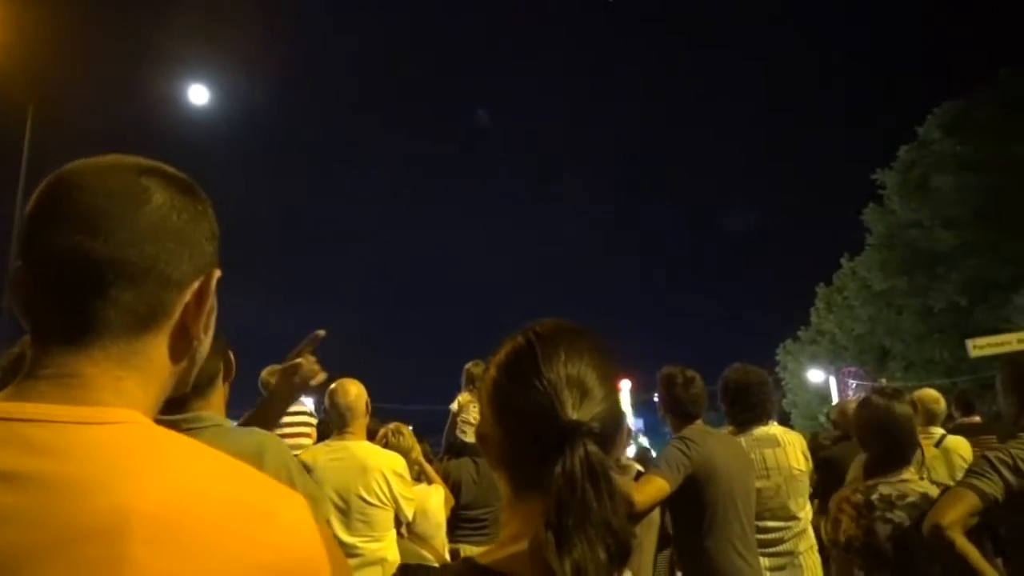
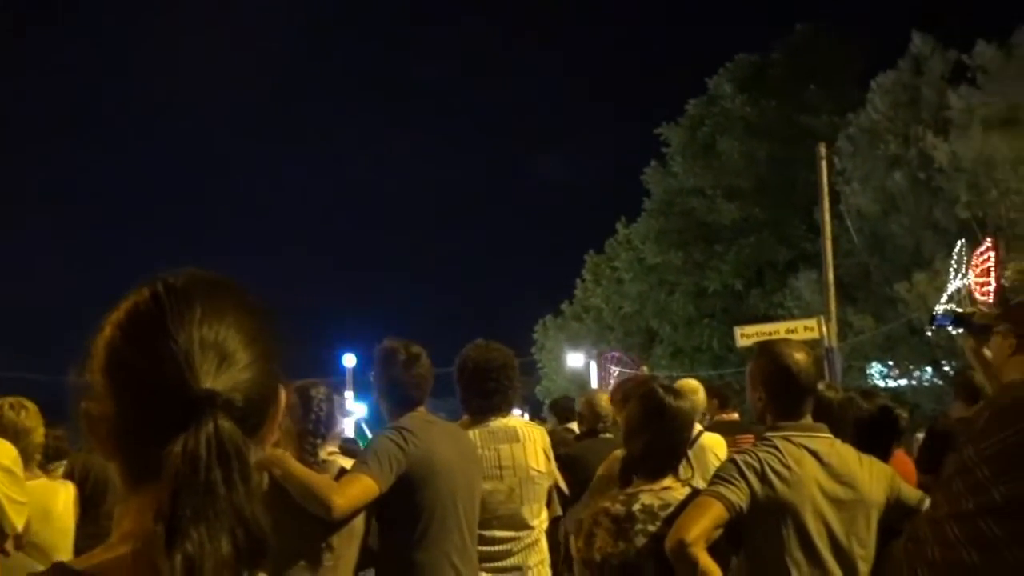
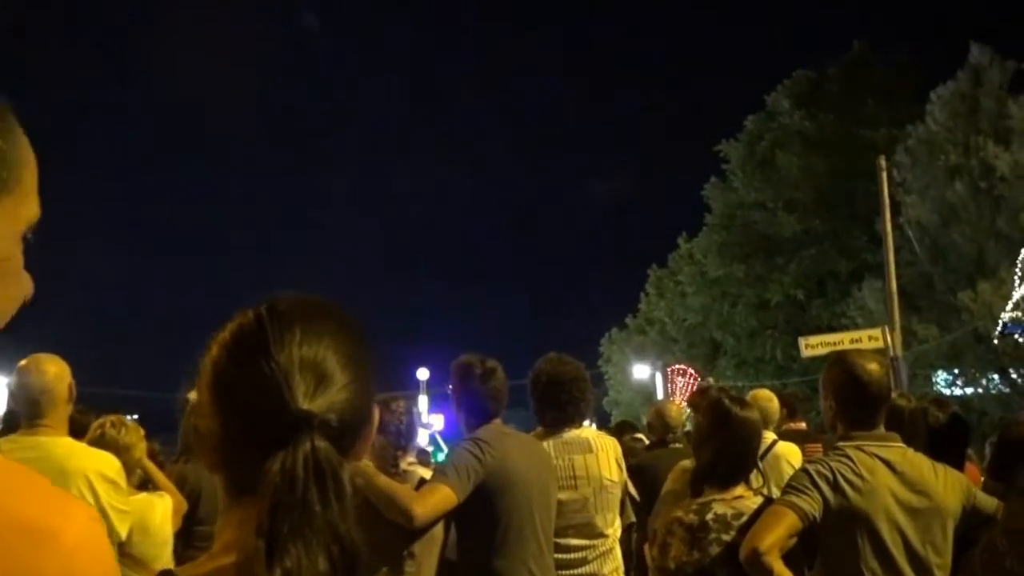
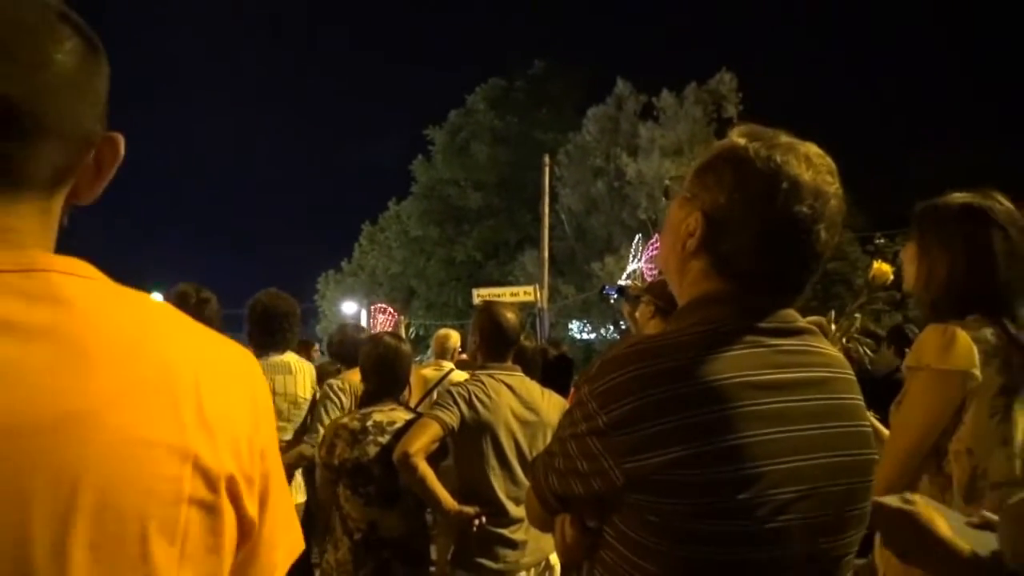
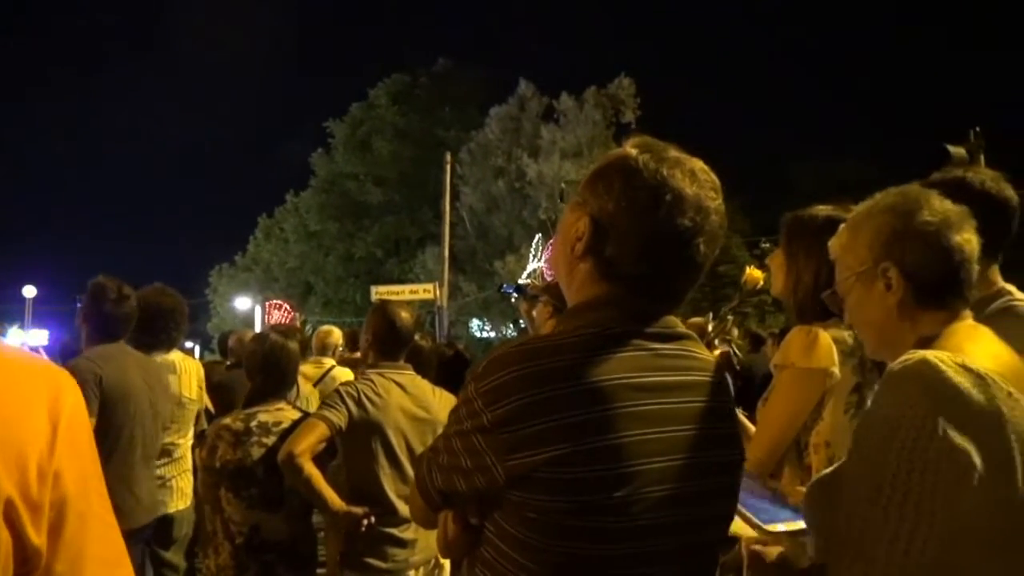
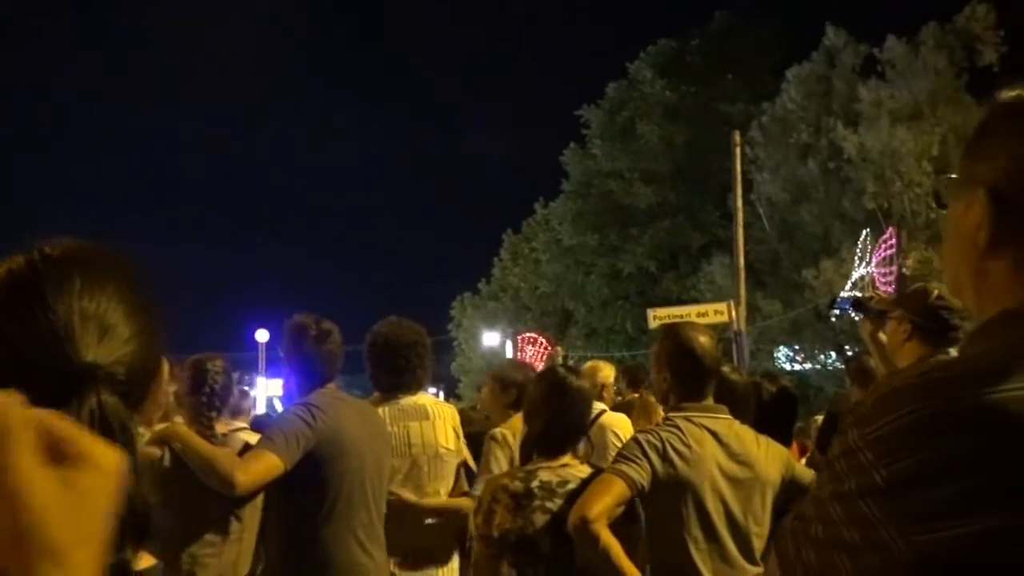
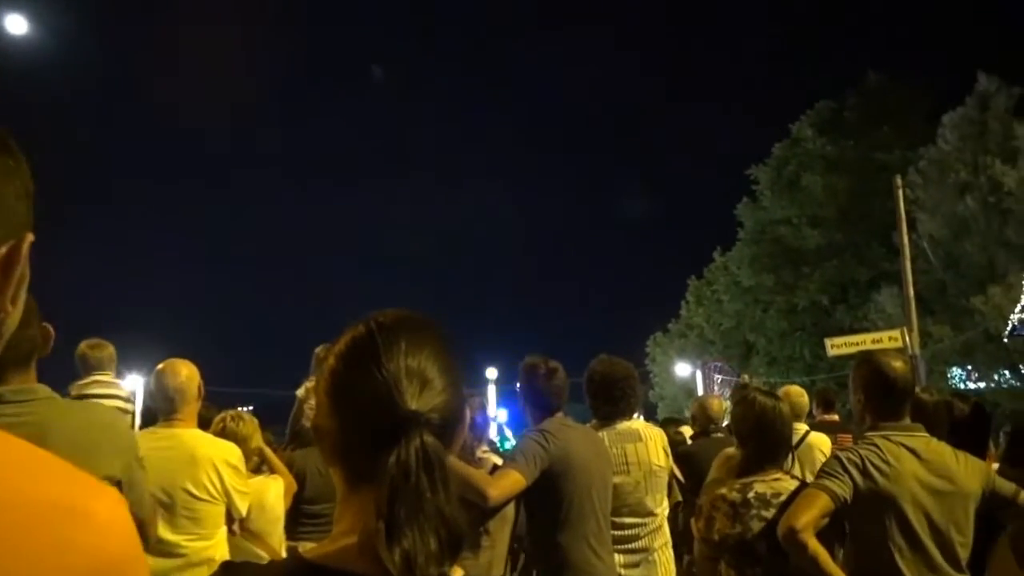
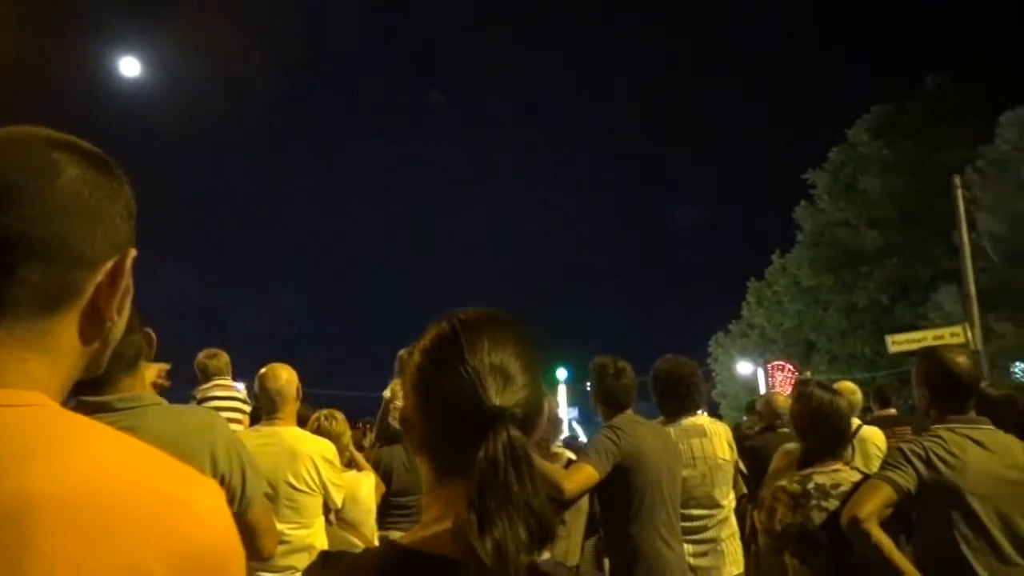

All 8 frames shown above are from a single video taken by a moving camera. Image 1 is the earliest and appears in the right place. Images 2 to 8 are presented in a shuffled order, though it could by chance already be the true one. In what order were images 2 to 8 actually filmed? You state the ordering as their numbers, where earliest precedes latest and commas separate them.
8, 7, 3, 2, 6, 4, 5
